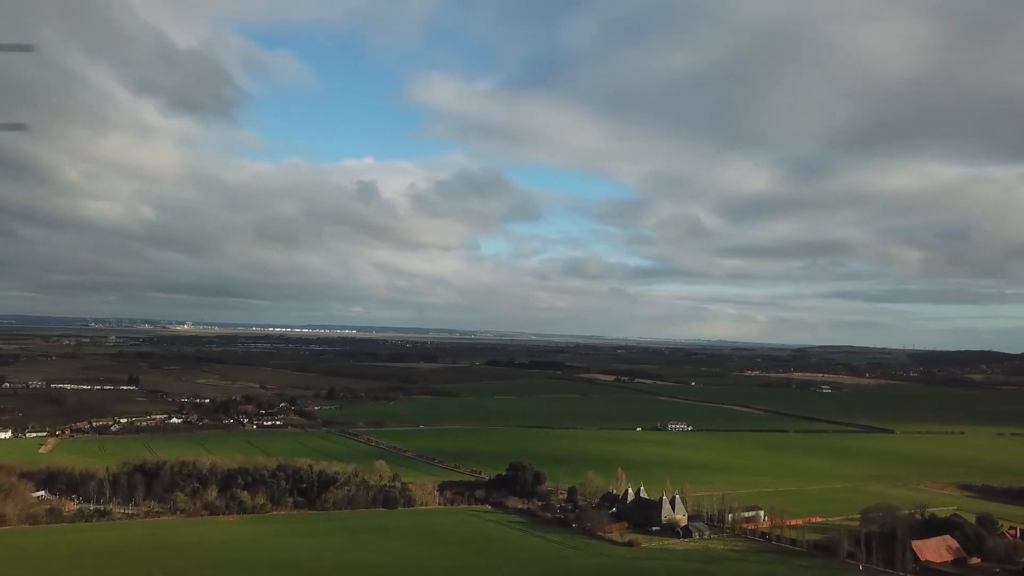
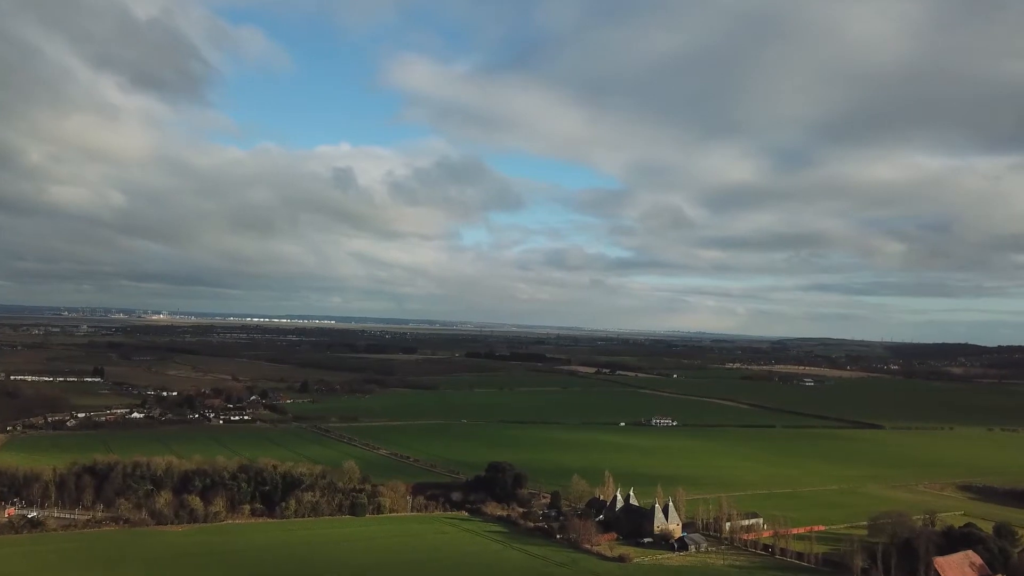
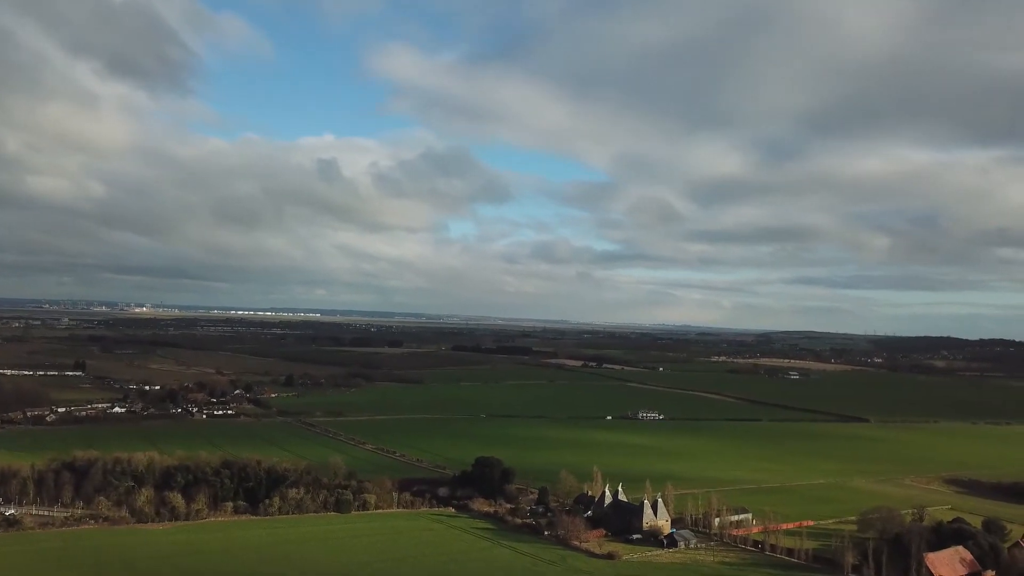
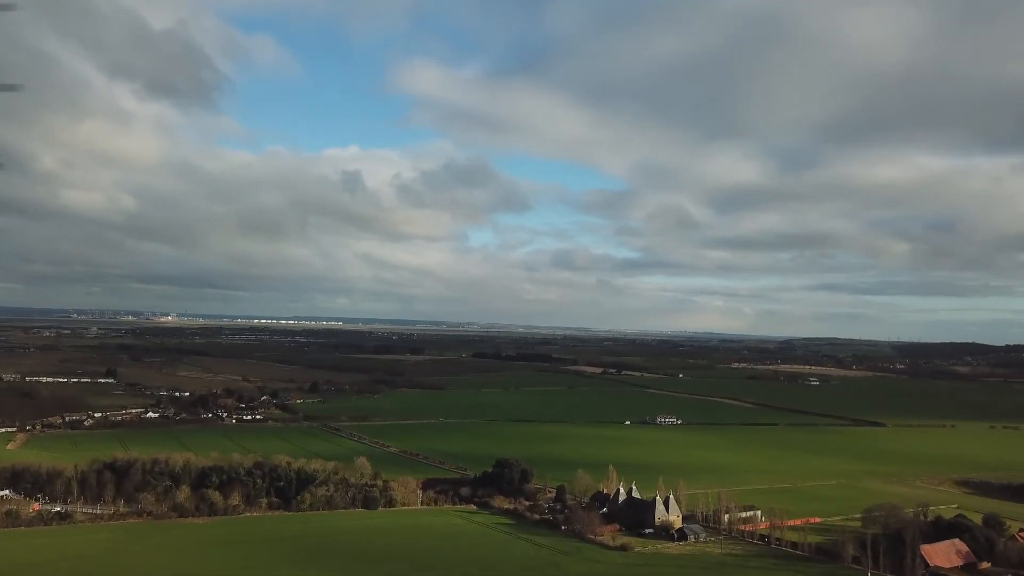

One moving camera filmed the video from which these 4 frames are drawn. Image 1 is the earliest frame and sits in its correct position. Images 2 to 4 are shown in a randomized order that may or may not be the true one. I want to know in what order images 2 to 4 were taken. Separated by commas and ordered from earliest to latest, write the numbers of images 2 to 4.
4, 2, 3
